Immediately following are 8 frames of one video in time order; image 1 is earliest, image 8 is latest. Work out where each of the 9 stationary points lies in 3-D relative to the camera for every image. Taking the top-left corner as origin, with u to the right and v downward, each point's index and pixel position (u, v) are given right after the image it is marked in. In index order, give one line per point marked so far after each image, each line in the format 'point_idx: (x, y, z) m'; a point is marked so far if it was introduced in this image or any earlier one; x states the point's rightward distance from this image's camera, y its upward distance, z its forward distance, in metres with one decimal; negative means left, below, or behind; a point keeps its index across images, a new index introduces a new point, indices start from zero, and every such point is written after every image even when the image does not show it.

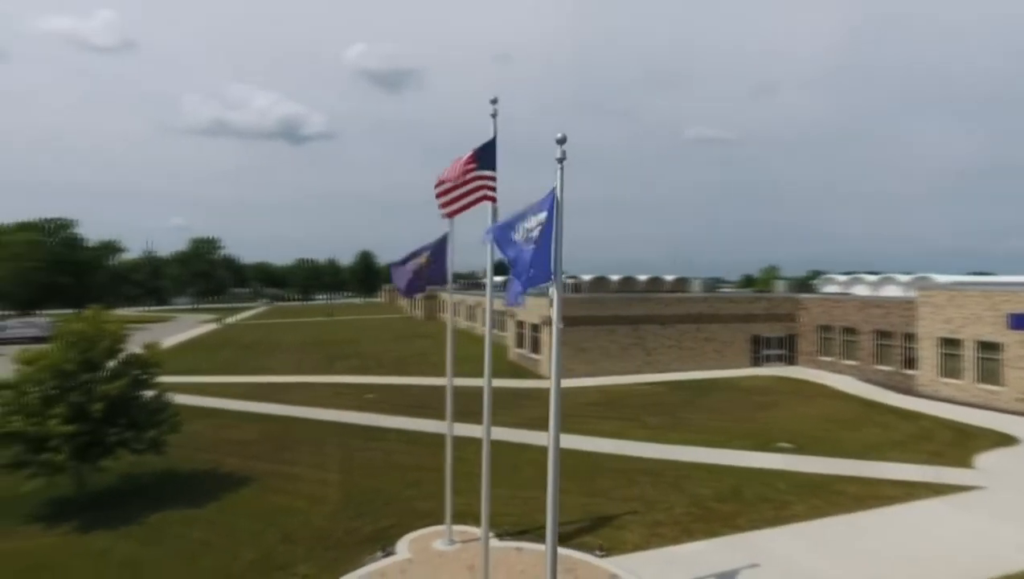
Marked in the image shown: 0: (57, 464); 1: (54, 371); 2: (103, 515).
0: (-10.0, -3.8, +13.9) m
1: (-10.3, -1.8, +14.2) m
2: (-9.3, -5.1, +14.4) m
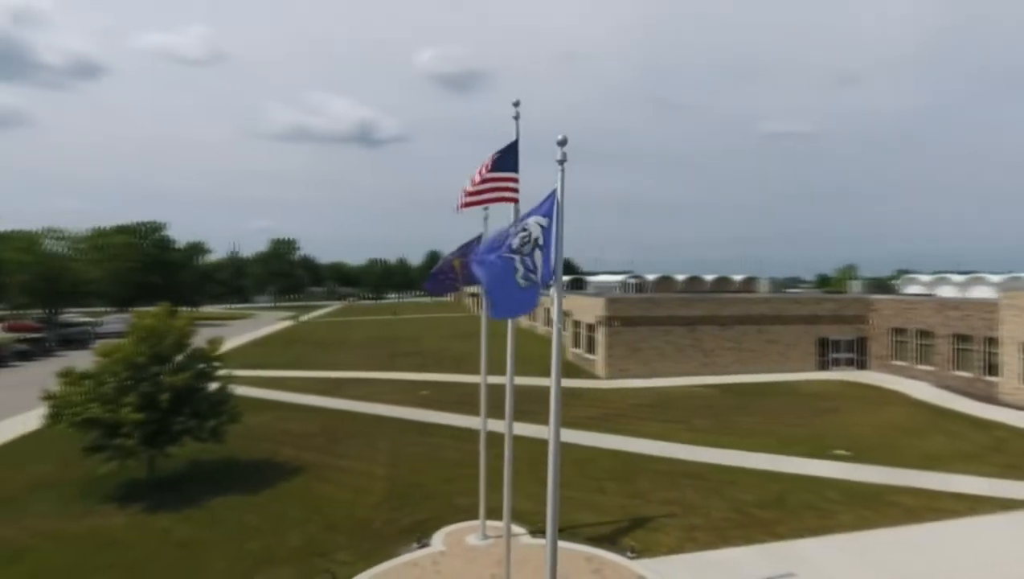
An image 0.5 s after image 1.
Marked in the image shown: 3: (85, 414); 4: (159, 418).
0: (-9.2, -3.8, +15.1) m
1: (-9.4, -1.8, +15.4) m
2: (-8.4, -5.1, +15.5) m
3: (-10.0, -2.9, +14.9) m
4: (-8.6, -3.1, +15.4) m
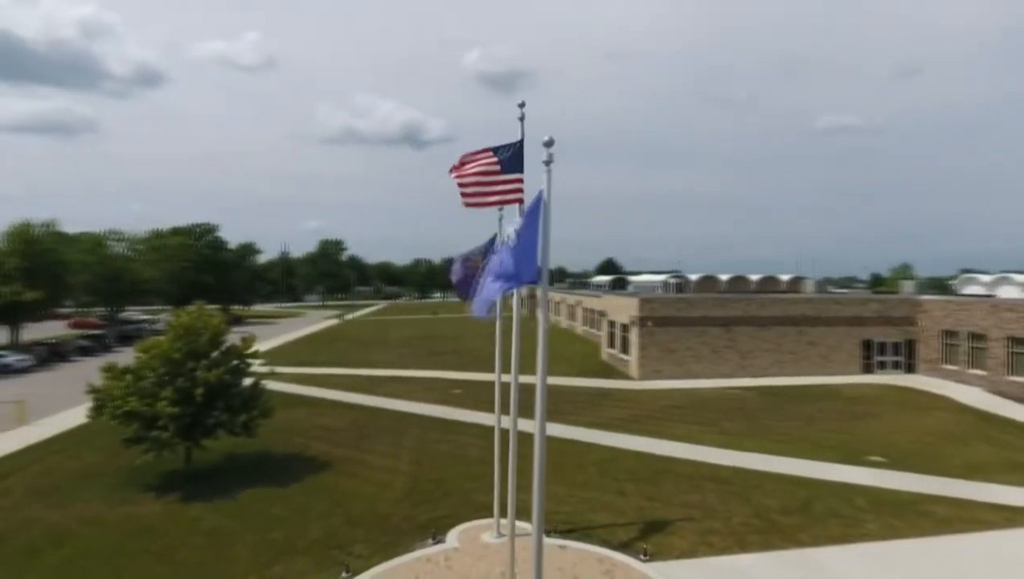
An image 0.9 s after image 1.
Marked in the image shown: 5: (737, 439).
0: (-8.7, -3.8, +15.9) m
1: (-8.9, -1.8, +16.2) m
2: (-7.9, -5.1, +16.2) m
3: (-9.6, -2.9, +15.7) m
4: (-8.1, -3.1, +16.1) m
5: (+6.9, -4.6, +19.7) m
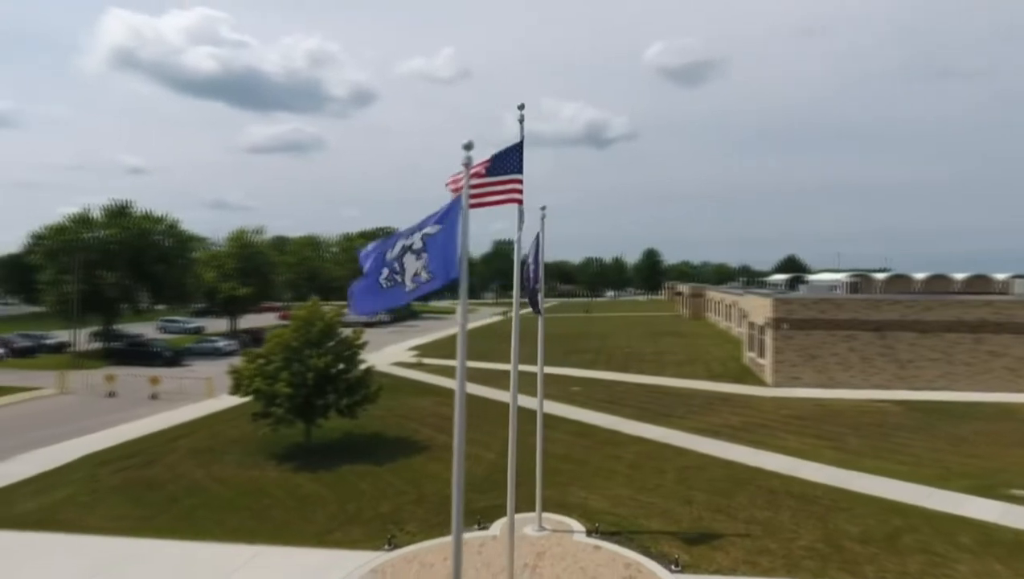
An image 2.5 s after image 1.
0: (-6.6, -3.7, +18.4) m
1: (-6.7, -1.7, +18.7) m
2: (-5.8, -5.0, +18.5) m
3: (-7.5, -2.8, +18.4) m
4: (-6.0, -3.0, +18.4) m
5: (+9.4, -4.6, +17.6) m
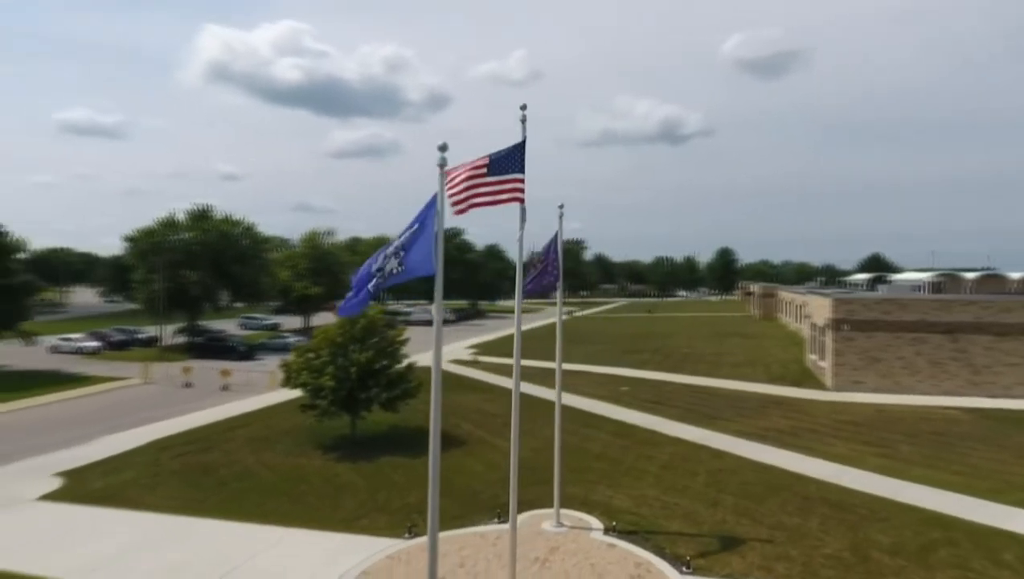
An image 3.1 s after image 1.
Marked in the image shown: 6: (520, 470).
0: (-5.6, -3.6, +19.3) m
1: (-5.6, -1.6, +19.6) m
2: (-4.8, -4.9, +19.3) m
3: (-6.5, -2.7, +19.5) m
4: (-5.0, -2.9, +19.2) m
5: (+10.2, -4.6, +16.6) m
6: (+0.2, -4.9, +17.3) m
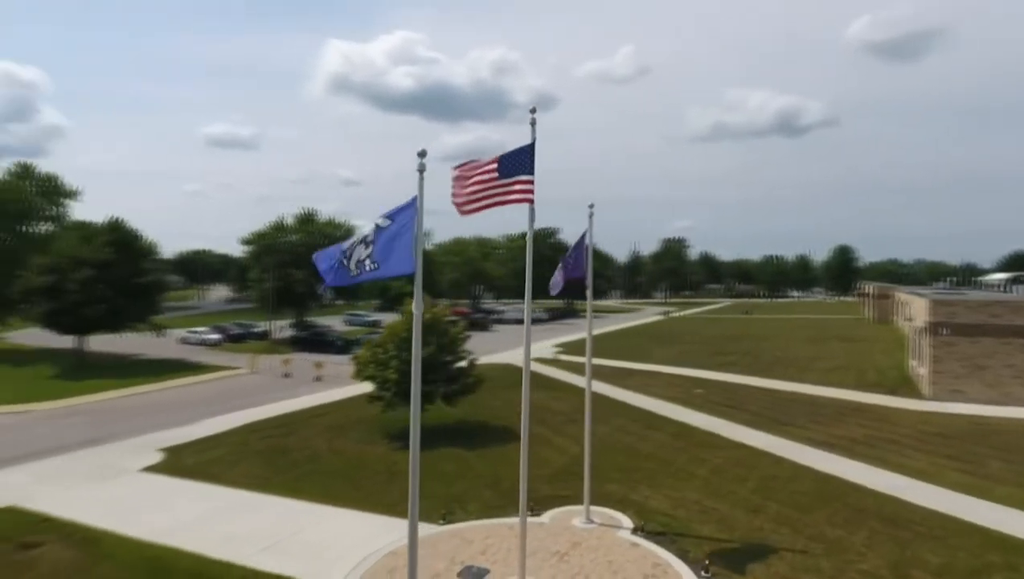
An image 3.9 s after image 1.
0: (-3.9, -3.5, +20.4) m
1: (-3.8, -1.5, +20.8) m
2: (-3.0, -4.8, +20.3) m
3: (-4.7, -2.7, +20.8) m
4: (-3.2, -2.9, +20.3) m
5: (+11.3, -4.6, +15.1) m
6: (+1.5, -4.8, +17.5) m
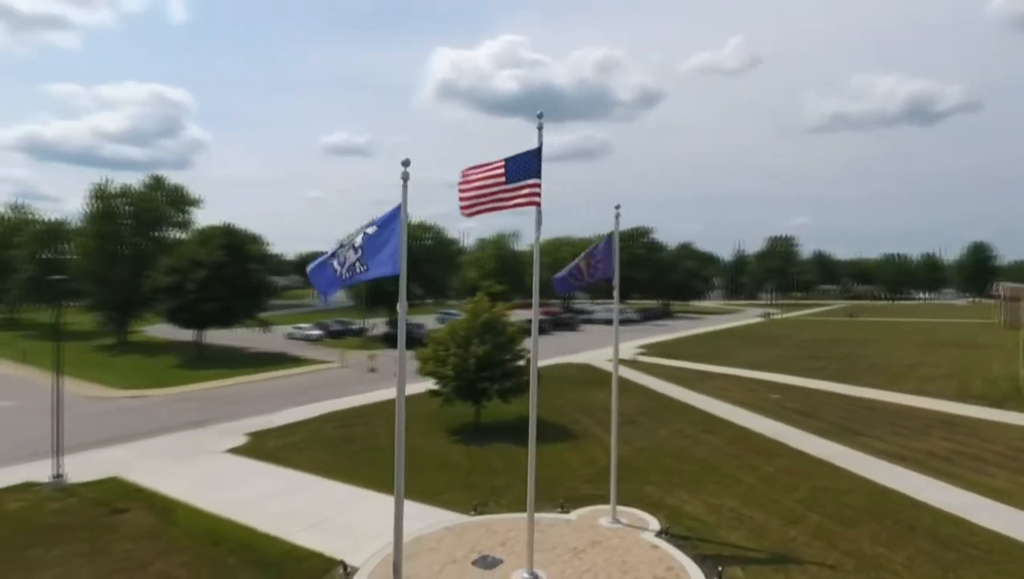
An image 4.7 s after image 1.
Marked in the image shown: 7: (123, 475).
0: (-2.1, -3.5, +21.3) m
1: (-2.0, -1.5, +21.6) m
2: (-1.3, -4.8, +21.0) m
3: (-2.8, -2.7, +21.7) m
4: (-1.5, -2.9, +21.0) m
5: (+12.0, -4.6, +13.5) m
6: (+2.7, -4.8, +17.4) m
7: (-11.0, -5.2, +18.0) m
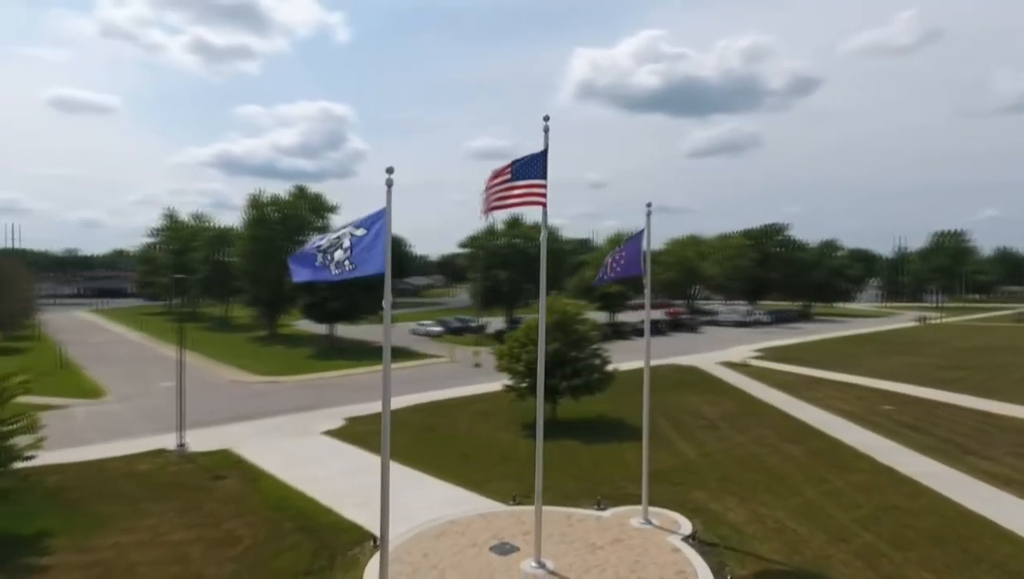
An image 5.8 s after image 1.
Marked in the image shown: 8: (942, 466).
0: (+0.4, -3.5, +21.9) m
1: (+0.6, -1.5, +22.2) m
2: (+1.1, -4.8, +21.4) m
3: (-0.2, -2.6, +22.5) m
4: (+0.9, -2.8, +21.5) m
5: (+12.4, -4.6, +11.2) m
6: (+4.2, -4.8, +17.1) m
7: (-9.0, -5.1, +20.6) m
8: (+11.3, -4.6, +16.6) m
